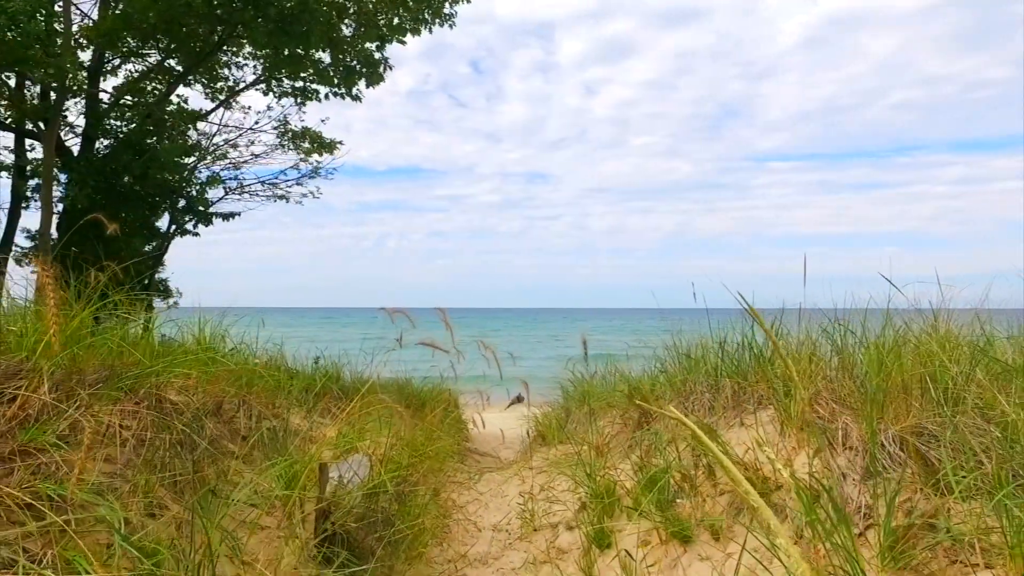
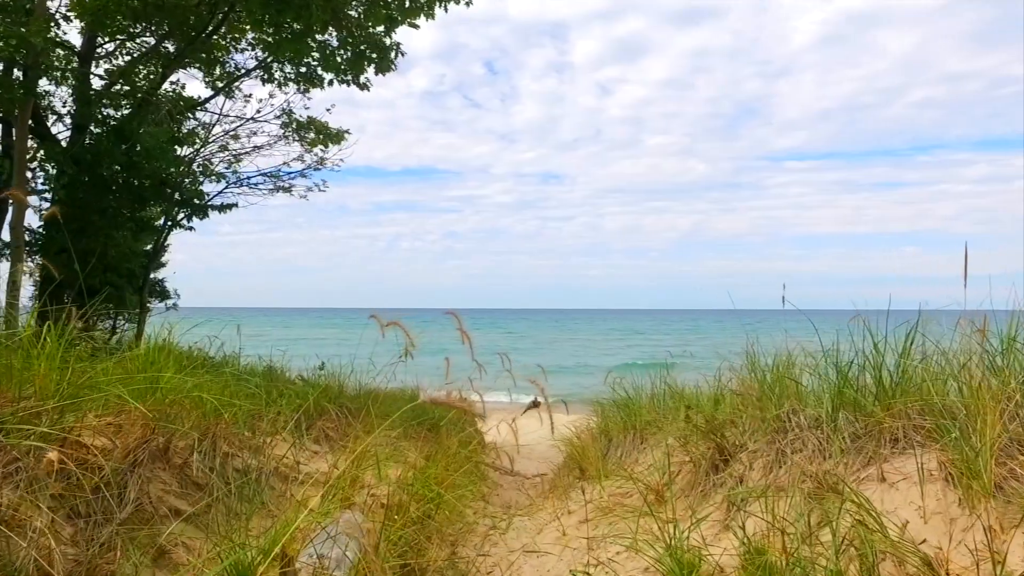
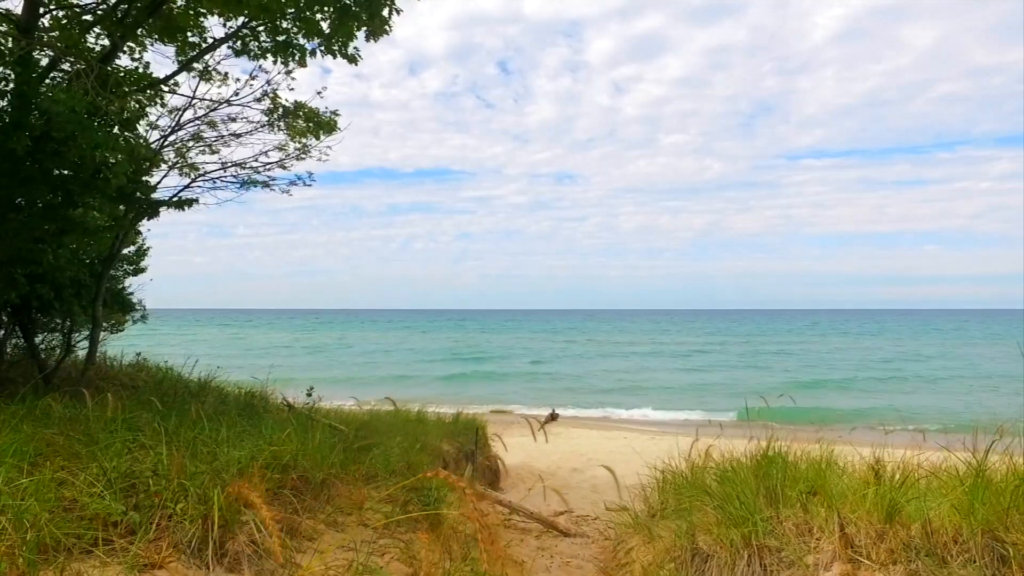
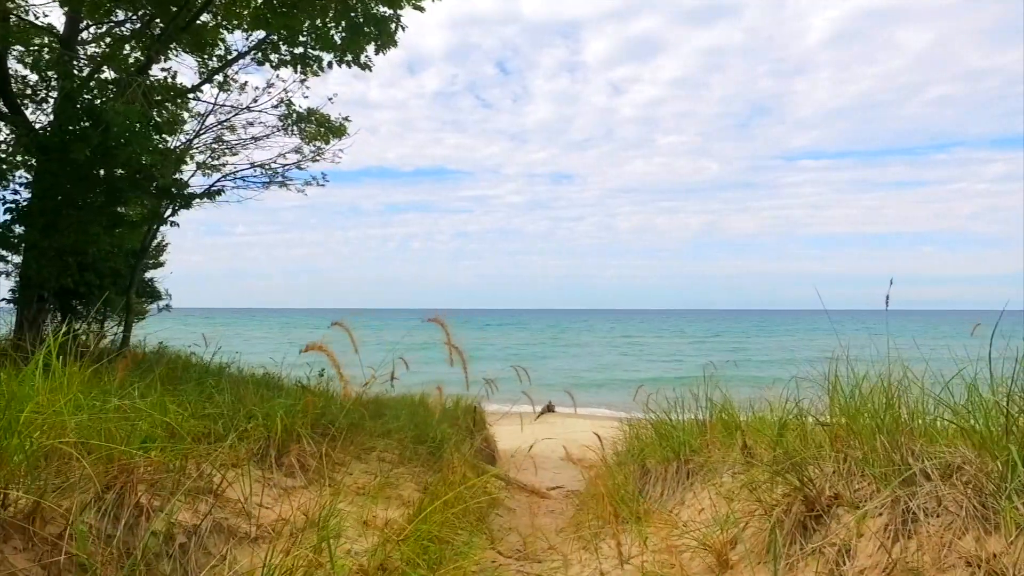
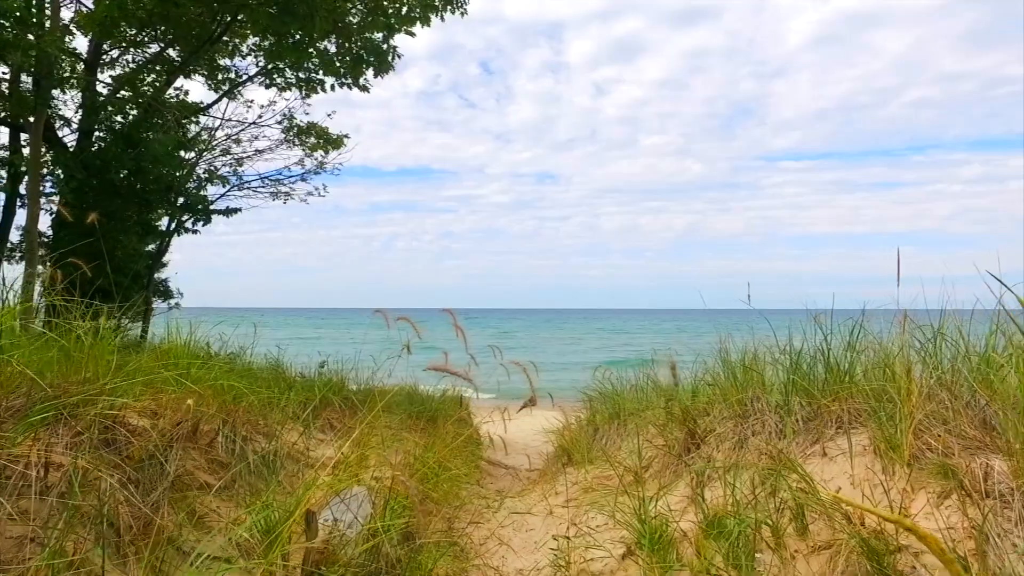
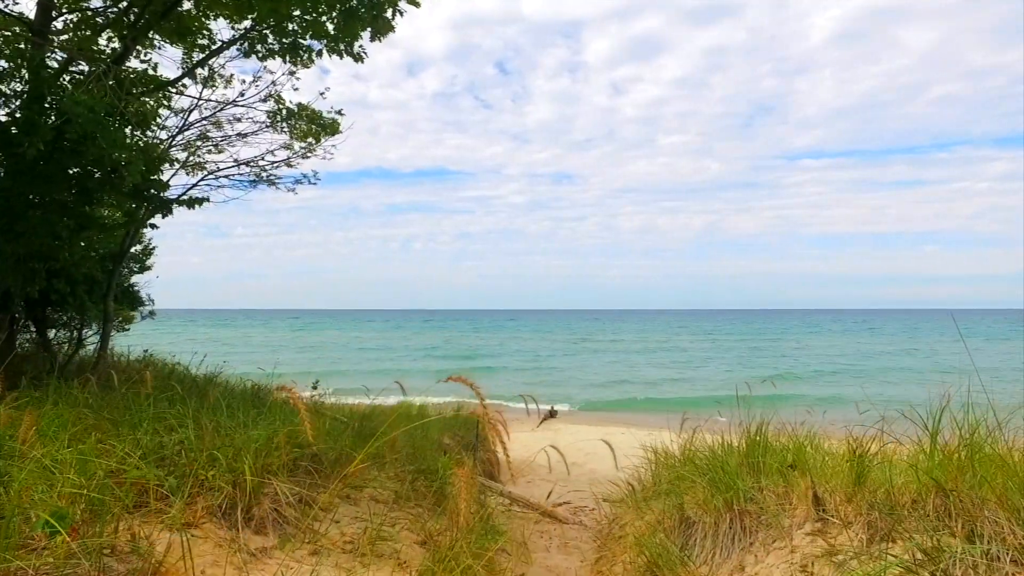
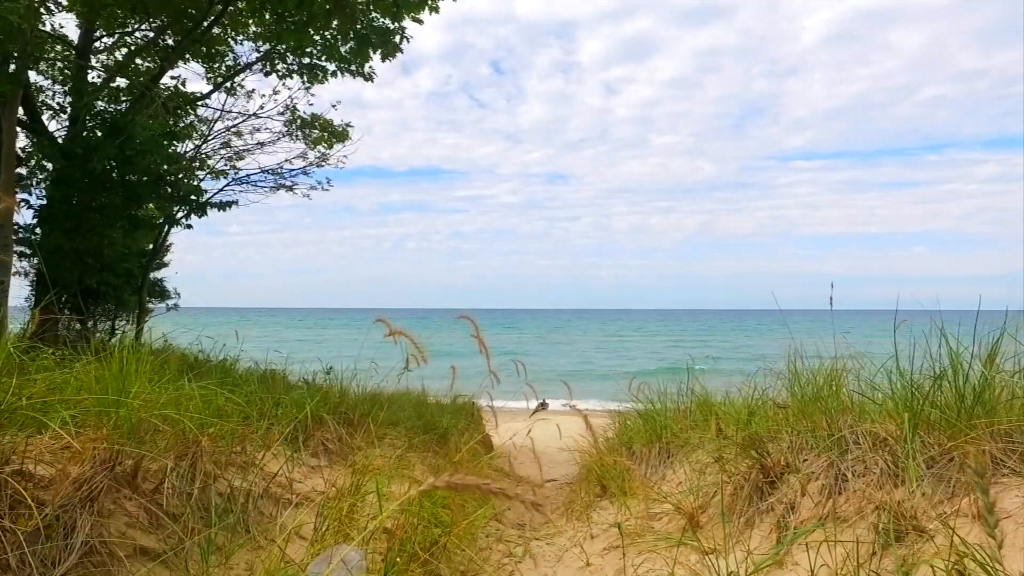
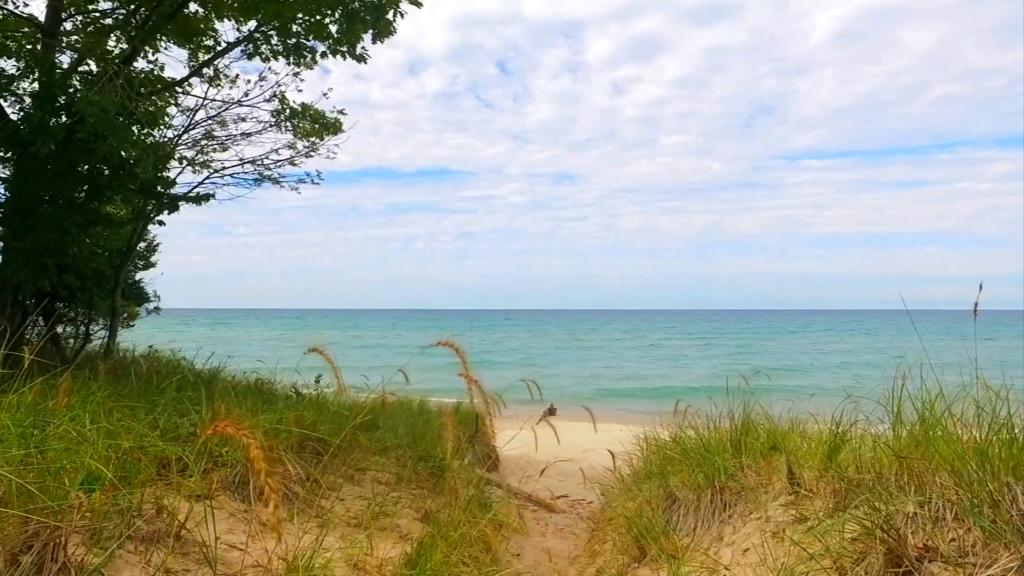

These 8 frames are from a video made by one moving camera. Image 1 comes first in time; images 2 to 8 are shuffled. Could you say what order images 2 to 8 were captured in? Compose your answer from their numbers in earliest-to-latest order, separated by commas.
5, 2, 7, 4, 8, 6, 3
